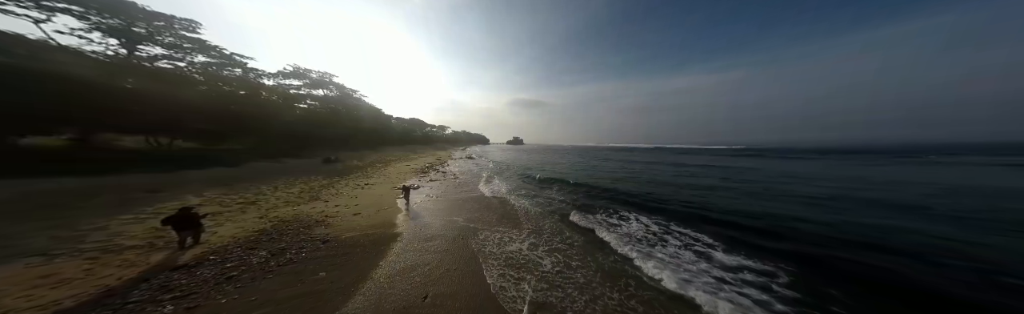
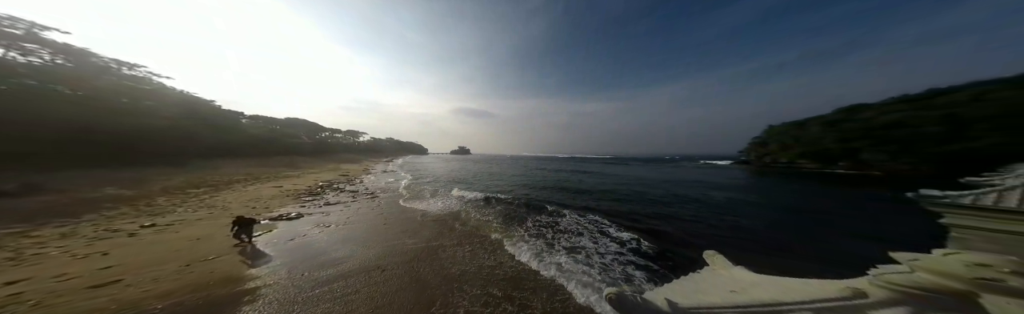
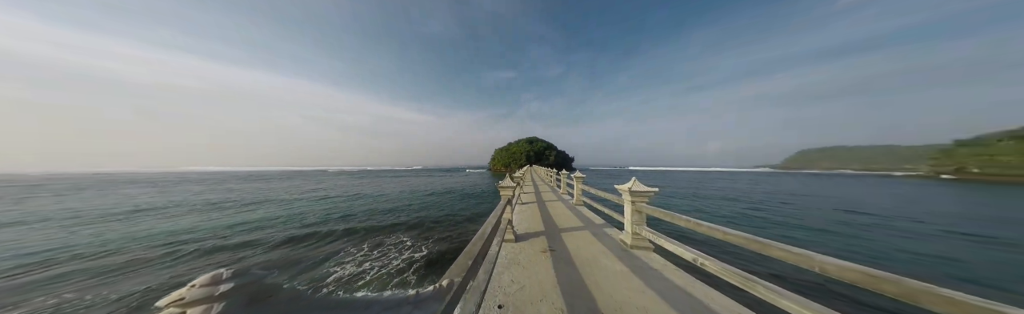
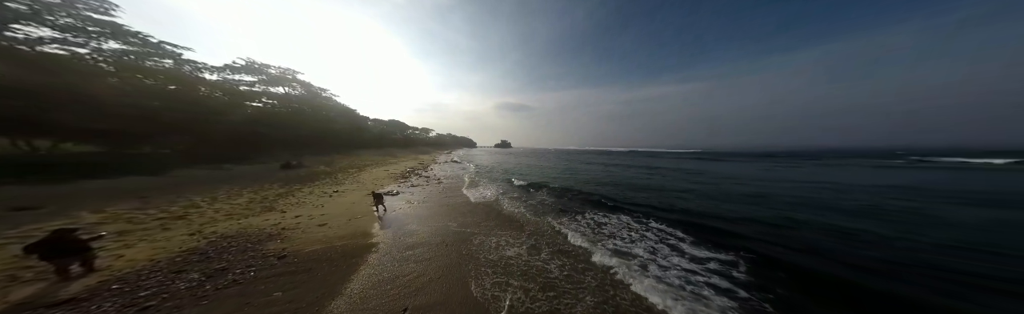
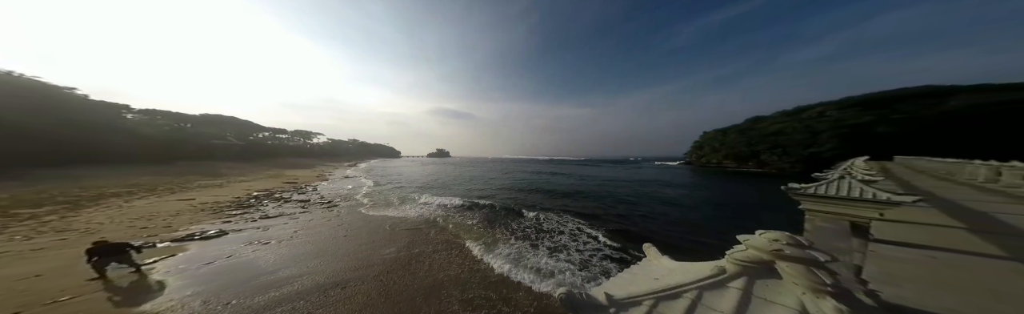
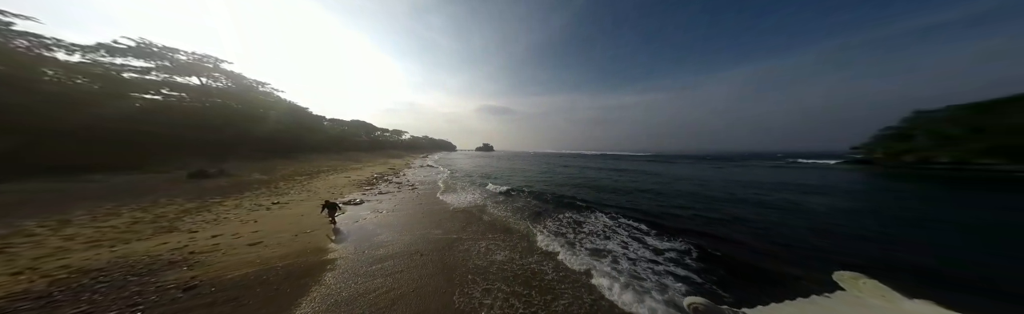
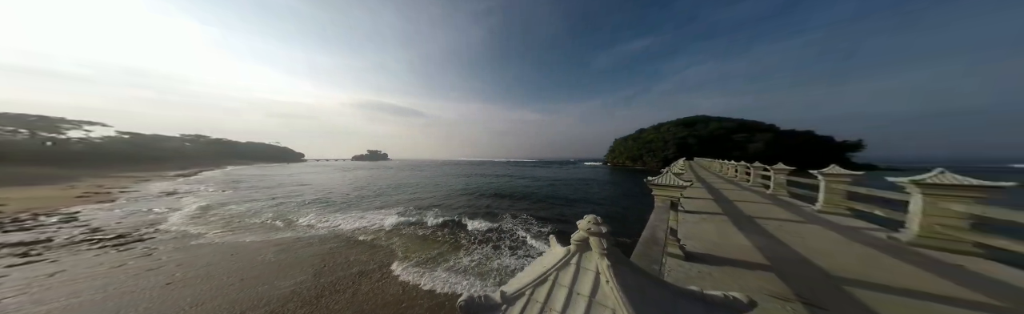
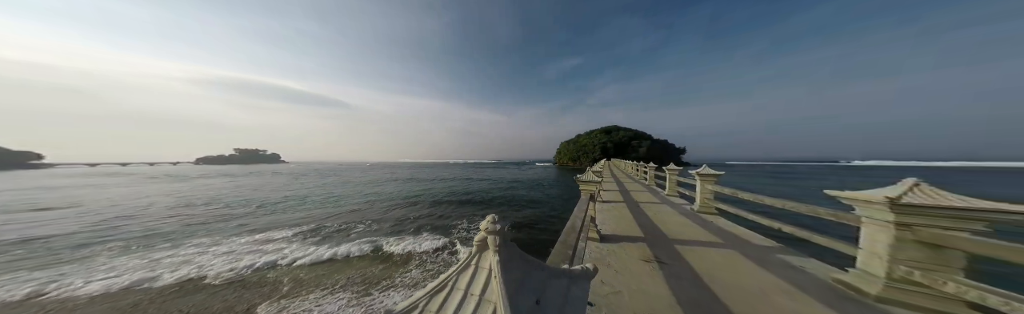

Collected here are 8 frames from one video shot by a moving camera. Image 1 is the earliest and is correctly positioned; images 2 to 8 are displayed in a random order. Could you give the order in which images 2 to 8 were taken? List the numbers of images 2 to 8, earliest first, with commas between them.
4, 6, 2, 5, 7, 8, 3
